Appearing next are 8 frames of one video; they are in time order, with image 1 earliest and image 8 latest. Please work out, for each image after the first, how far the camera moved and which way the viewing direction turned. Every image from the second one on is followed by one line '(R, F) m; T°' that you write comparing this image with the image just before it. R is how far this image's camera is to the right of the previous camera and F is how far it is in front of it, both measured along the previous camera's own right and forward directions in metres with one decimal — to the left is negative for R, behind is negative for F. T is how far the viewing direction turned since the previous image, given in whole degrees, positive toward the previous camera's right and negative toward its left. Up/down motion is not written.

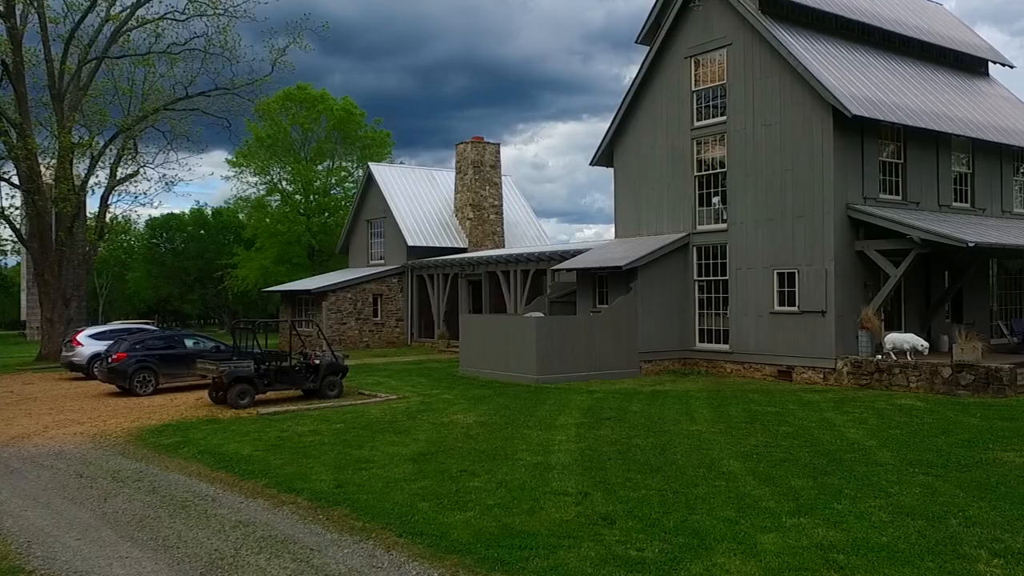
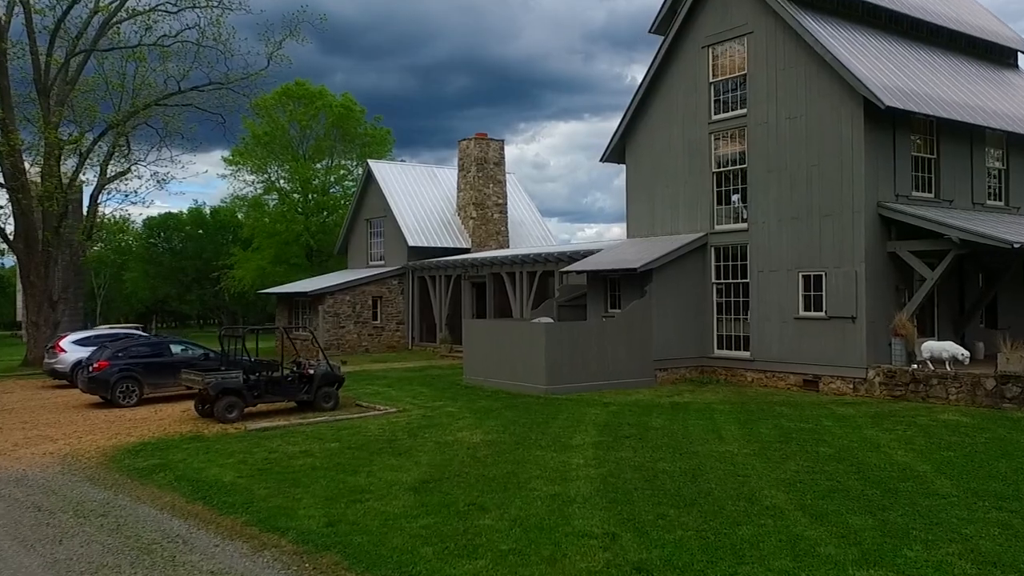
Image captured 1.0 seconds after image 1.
(-0.1, +1.0) m; 0°
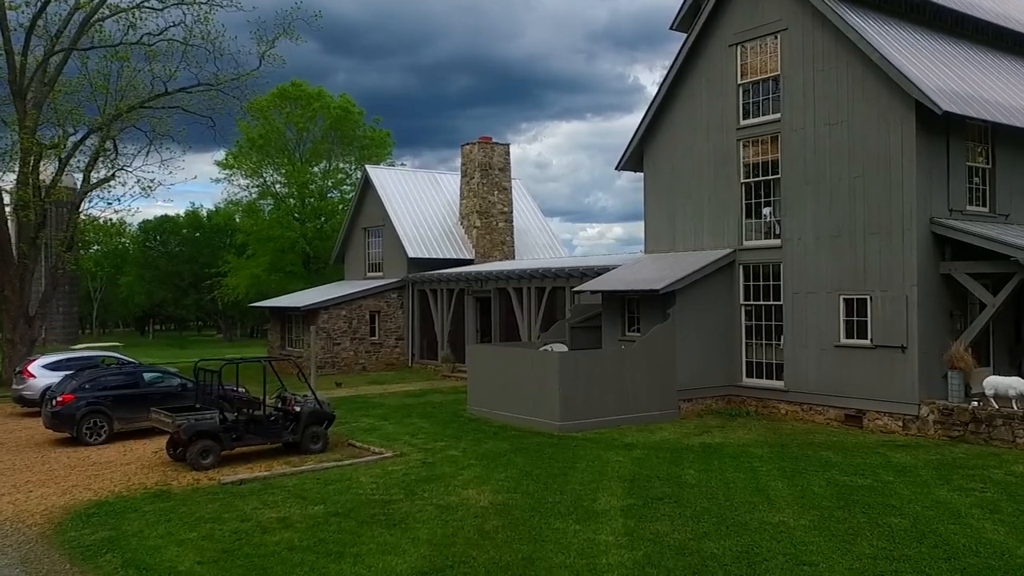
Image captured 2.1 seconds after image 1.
(-0.1, +1.4) m; 0°
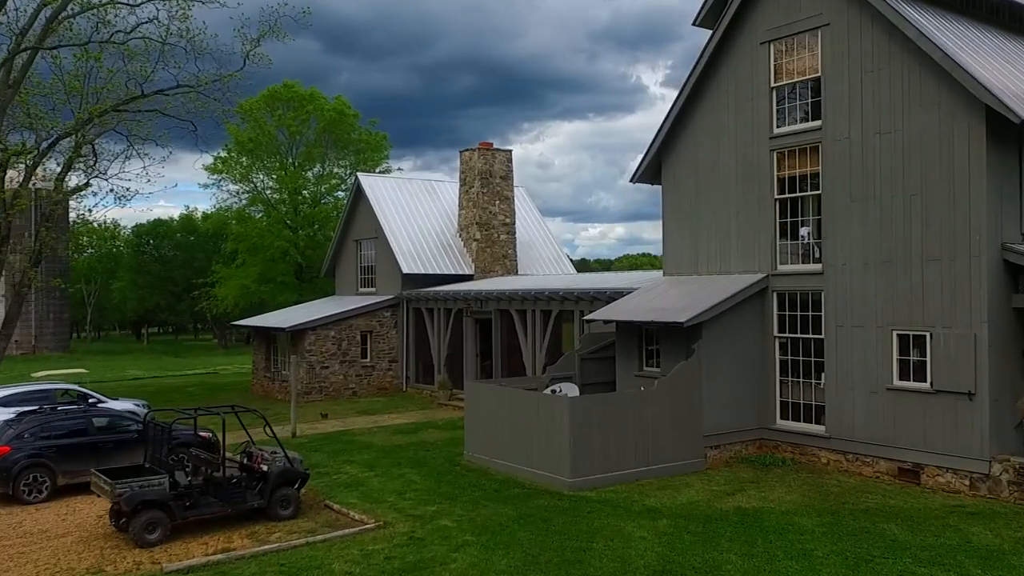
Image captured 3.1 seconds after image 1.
(0.0, +1.7) m; 0°
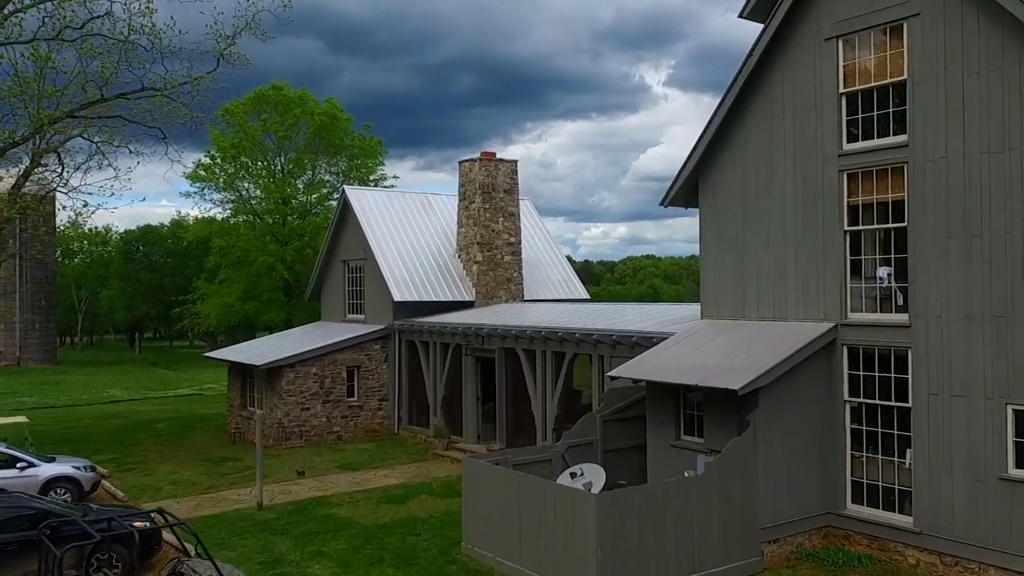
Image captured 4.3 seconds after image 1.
(-0.1, +2.5) m; 0°
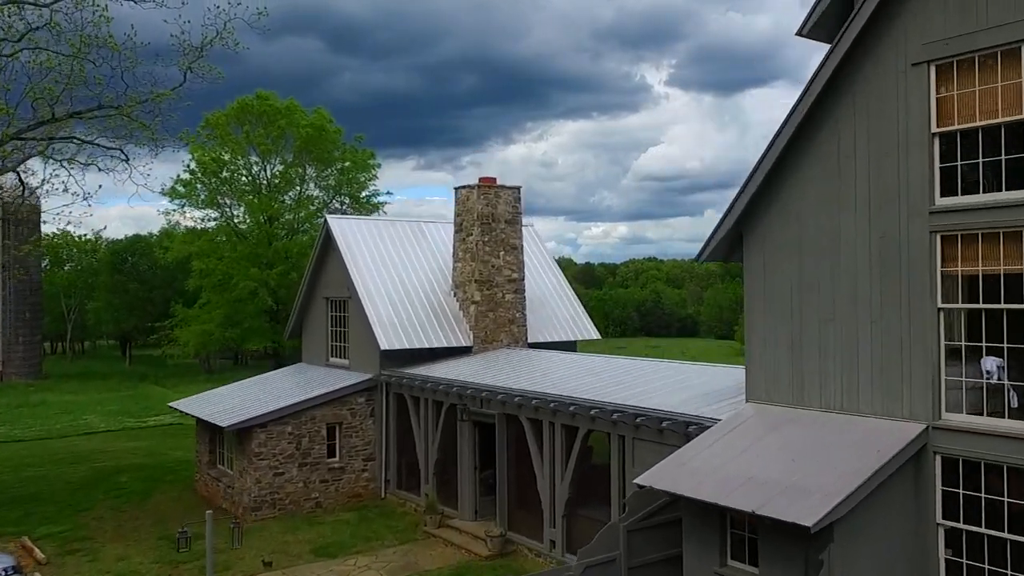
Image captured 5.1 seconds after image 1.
(0.0, +2.2) m; 0°
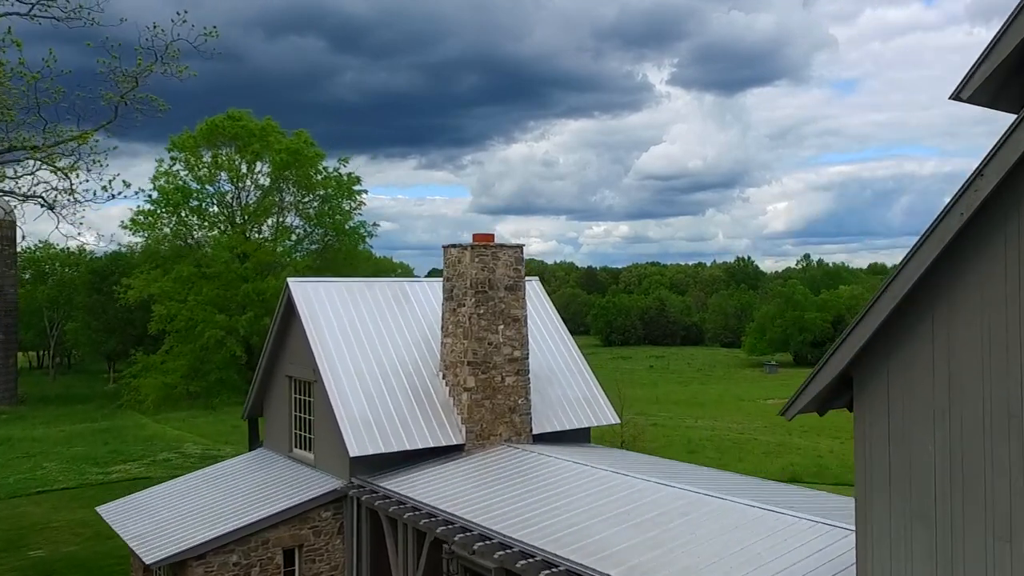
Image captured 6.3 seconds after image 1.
(0.0, +3.3) m; 0°
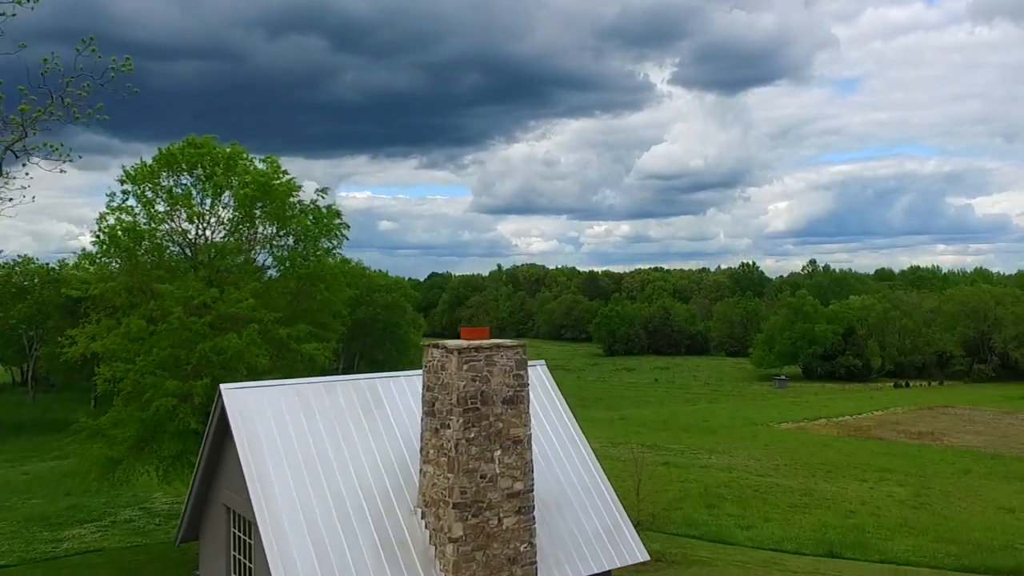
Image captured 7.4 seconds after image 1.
(0.0, +3.5) m; 0°
